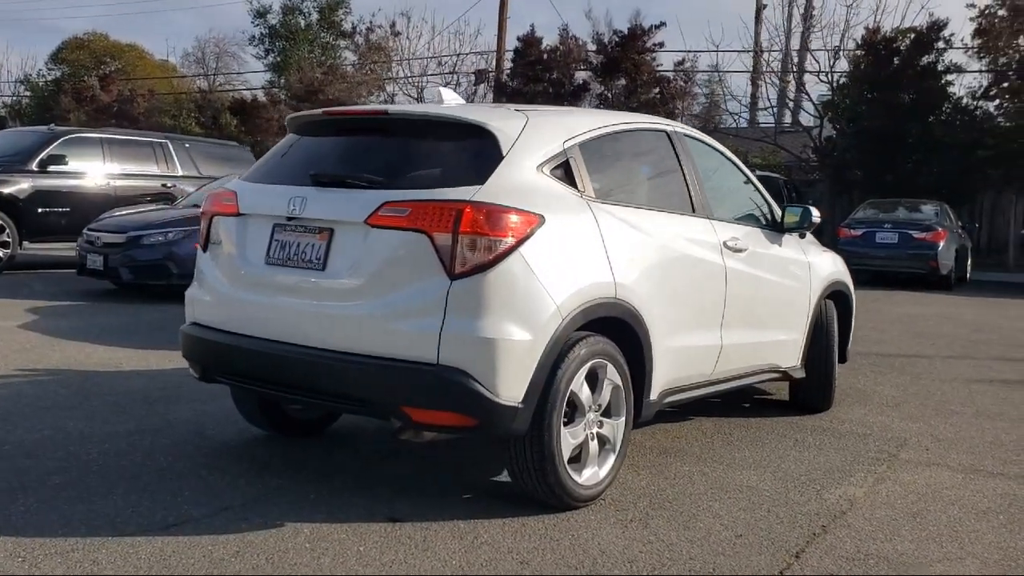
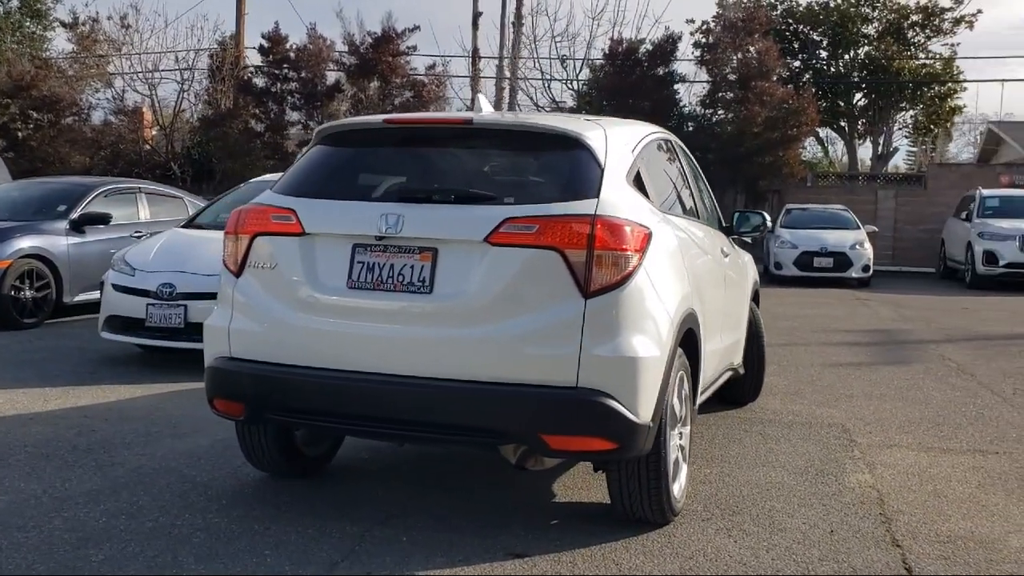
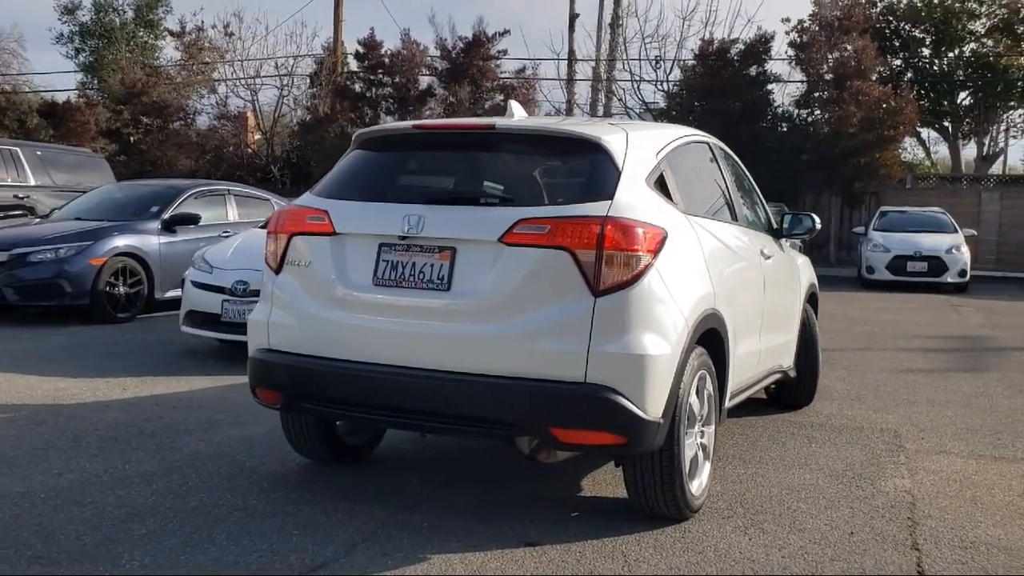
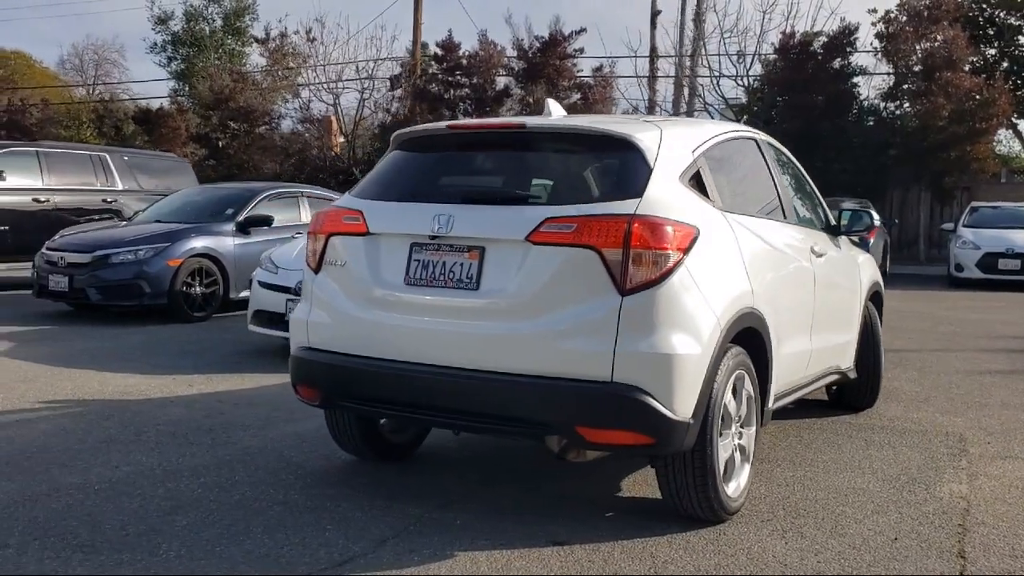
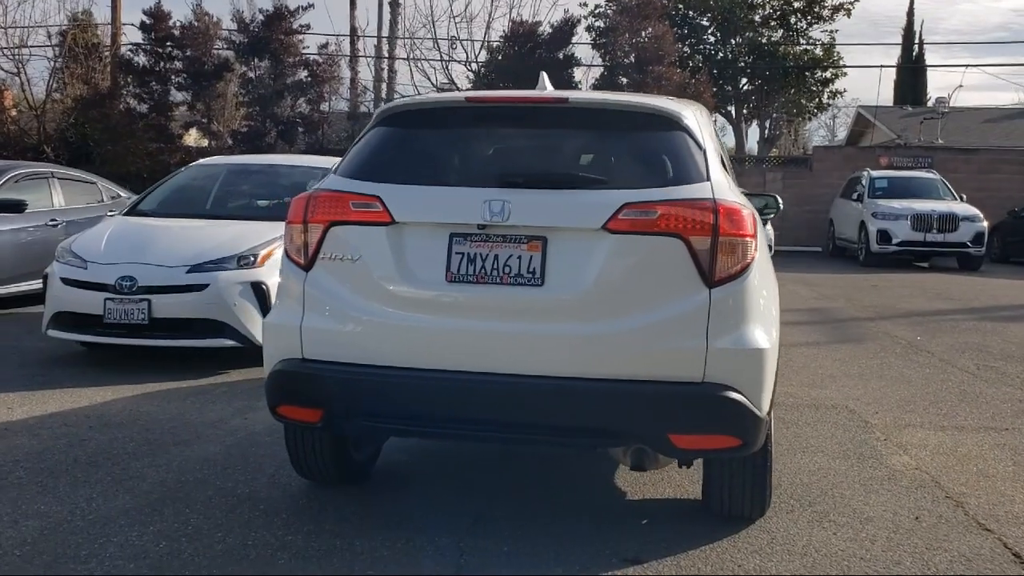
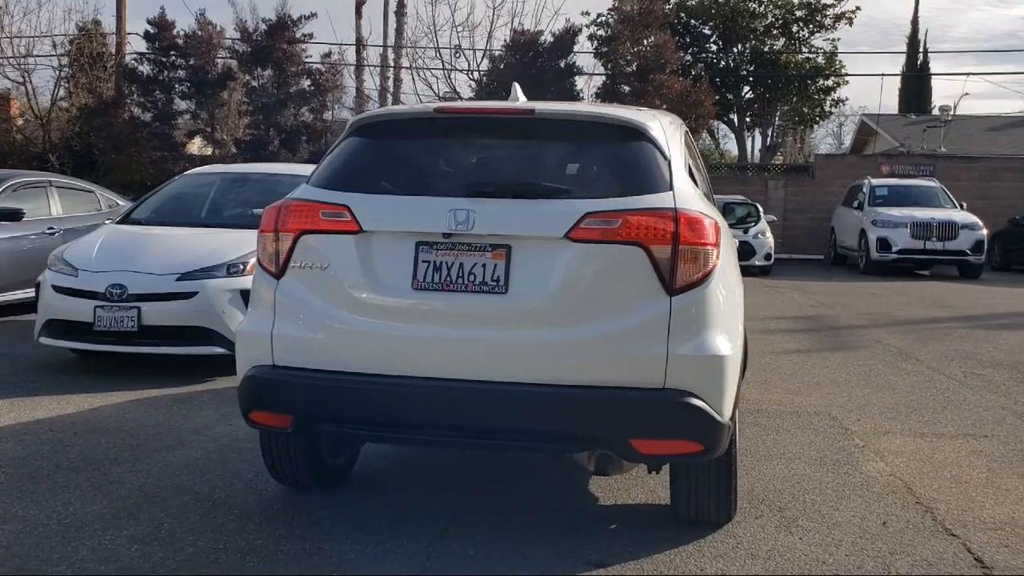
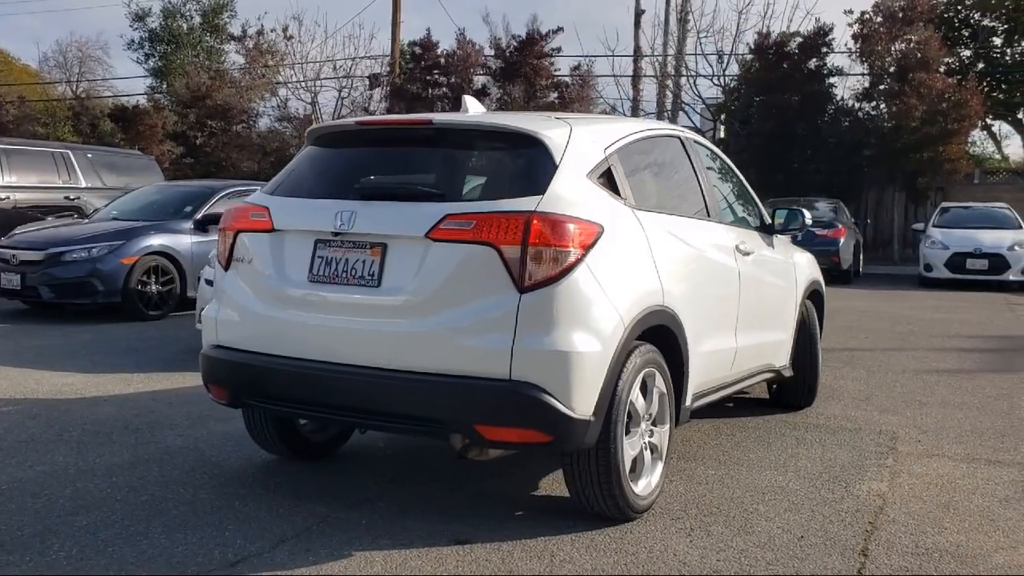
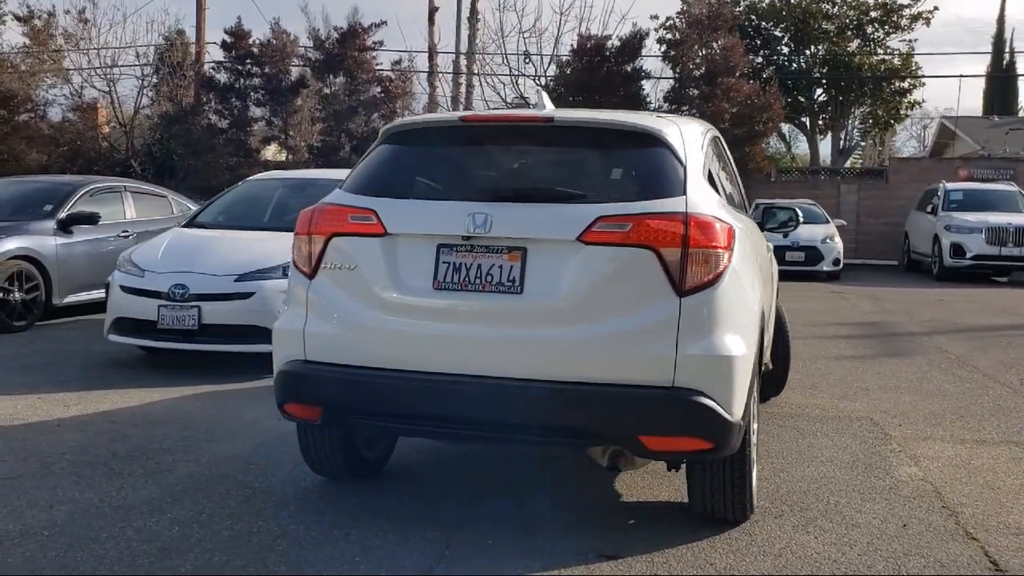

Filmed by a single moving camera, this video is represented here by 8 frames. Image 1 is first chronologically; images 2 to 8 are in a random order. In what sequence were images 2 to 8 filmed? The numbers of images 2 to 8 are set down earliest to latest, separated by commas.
7, 4, 3, 2, 8, 6, 5
